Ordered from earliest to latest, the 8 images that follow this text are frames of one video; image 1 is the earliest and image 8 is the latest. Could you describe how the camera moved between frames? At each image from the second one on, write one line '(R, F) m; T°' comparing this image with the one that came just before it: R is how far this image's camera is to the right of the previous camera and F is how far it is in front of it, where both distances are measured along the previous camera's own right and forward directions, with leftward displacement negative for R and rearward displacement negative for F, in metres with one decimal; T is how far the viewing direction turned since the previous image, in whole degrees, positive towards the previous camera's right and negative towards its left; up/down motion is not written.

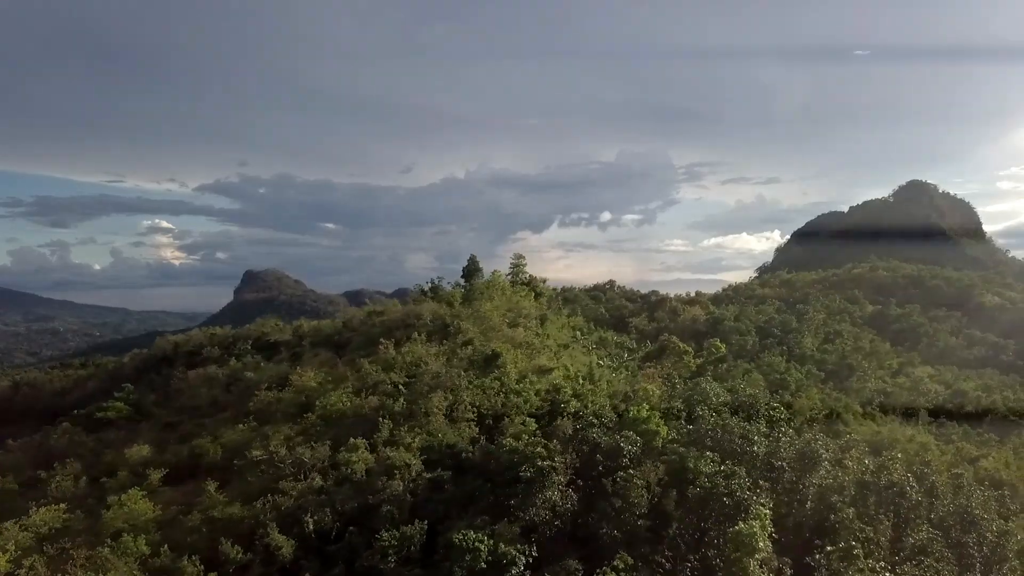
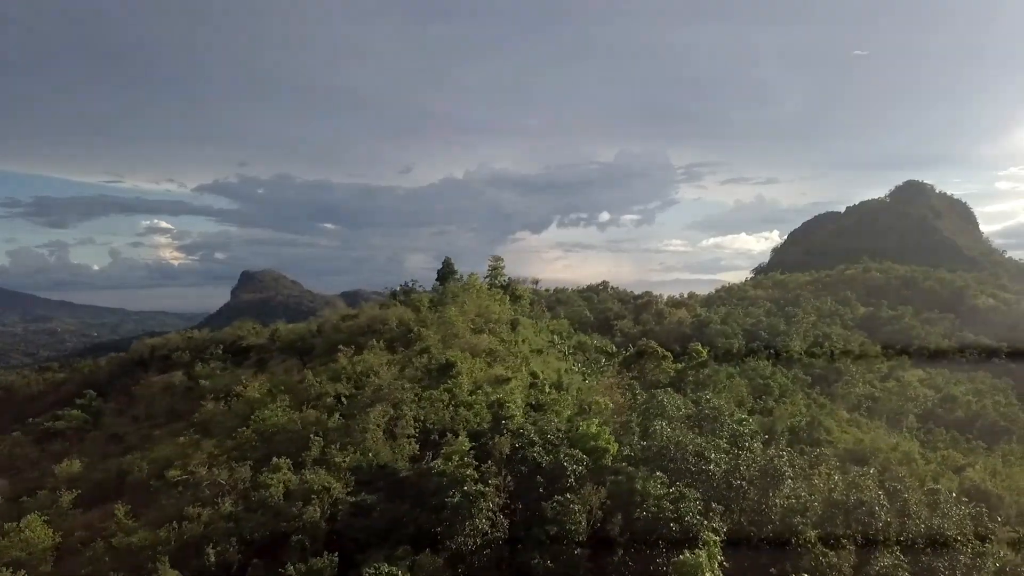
(+0.5, +0.5) m; 0°
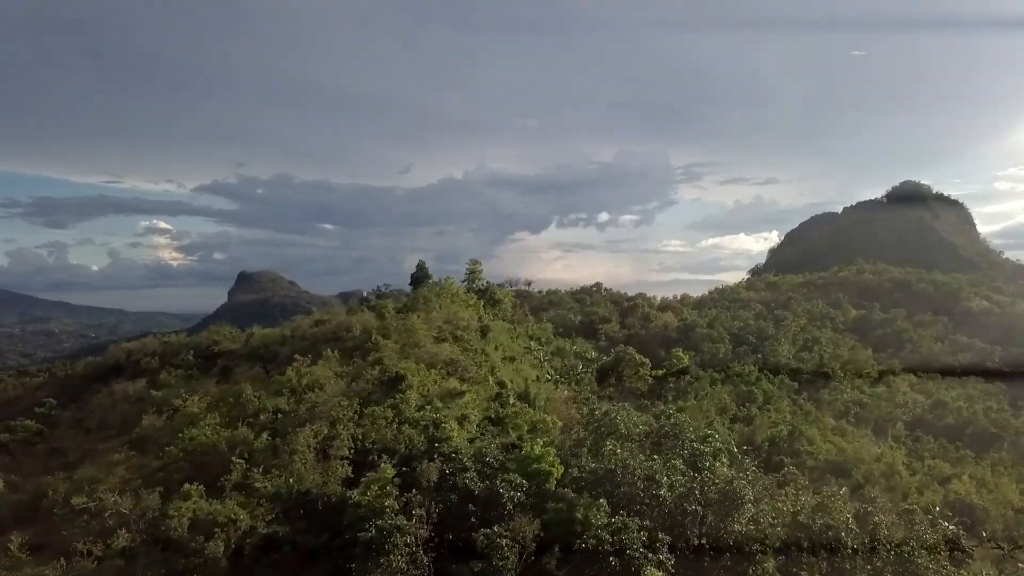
(+0.5, +0.5) m; 0°
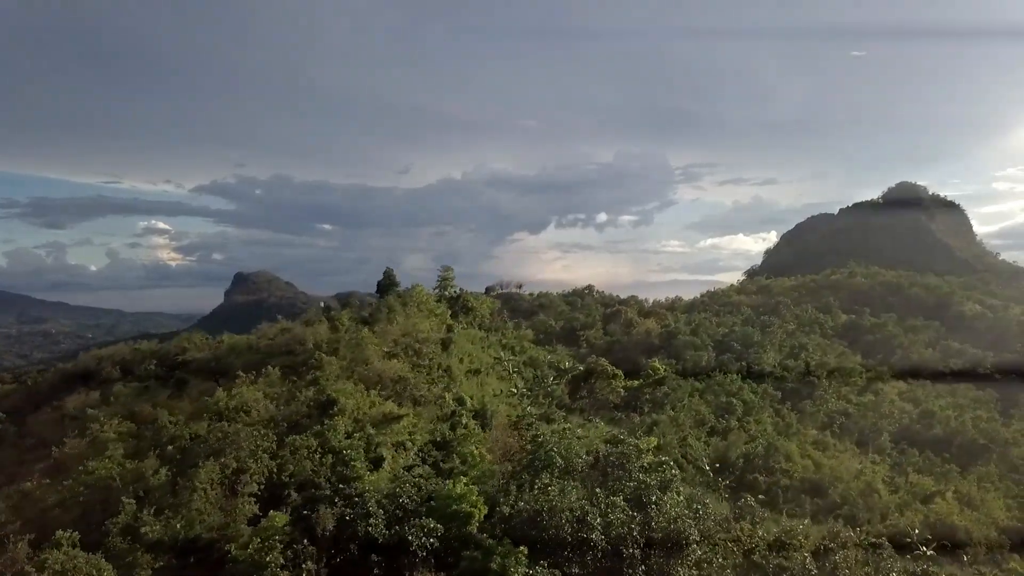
(+0.6, +0.6) m; 0°
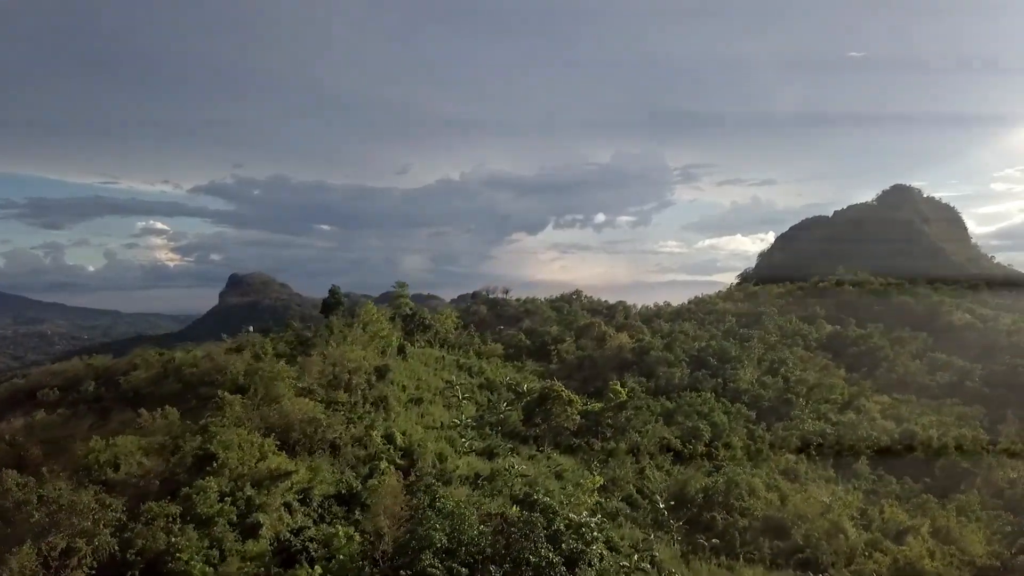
(+0.9, +1.0) m; 0°
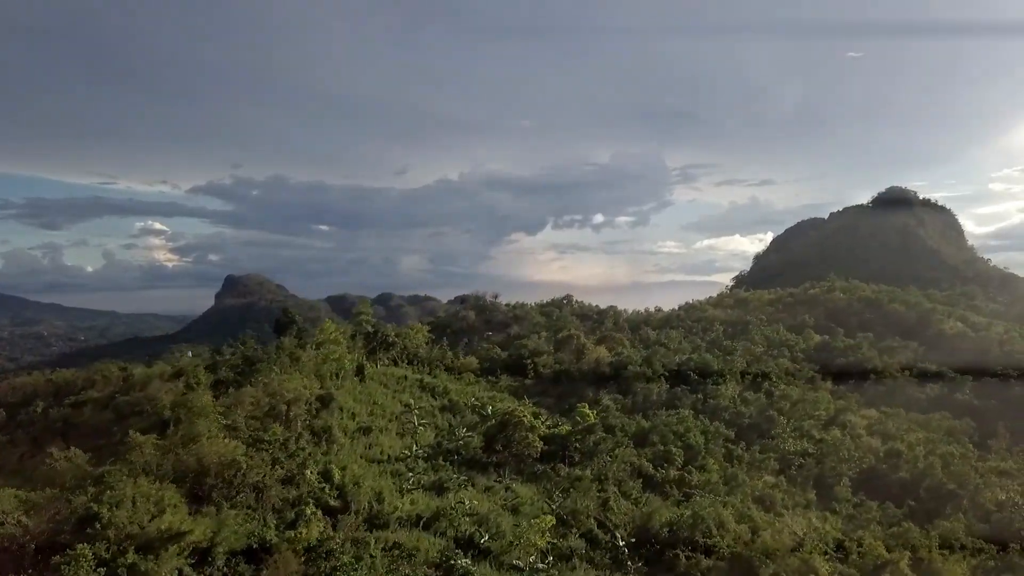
(+0.7, +0.8) m; 0°
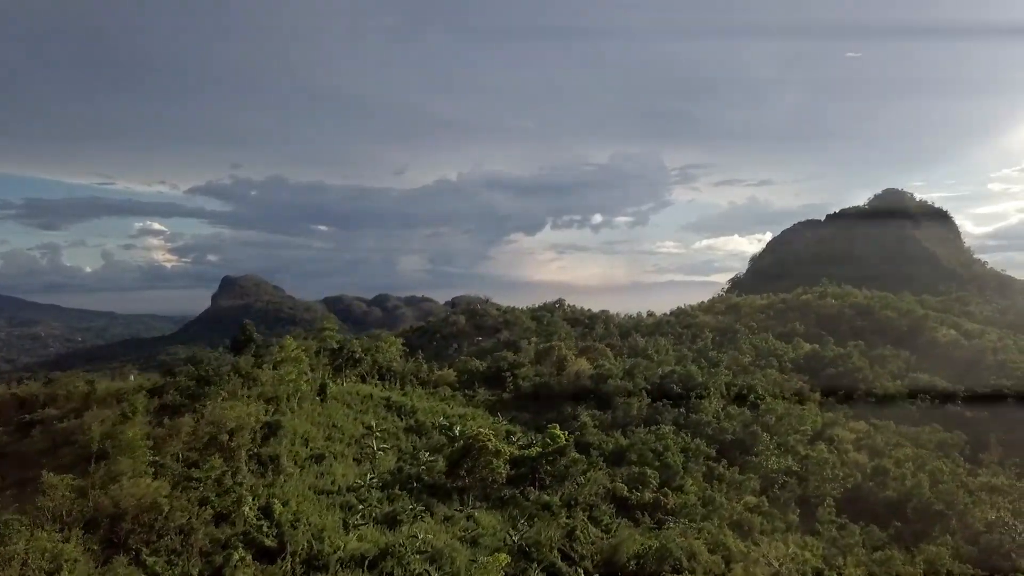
(+0.6, +0.6) m; 0°
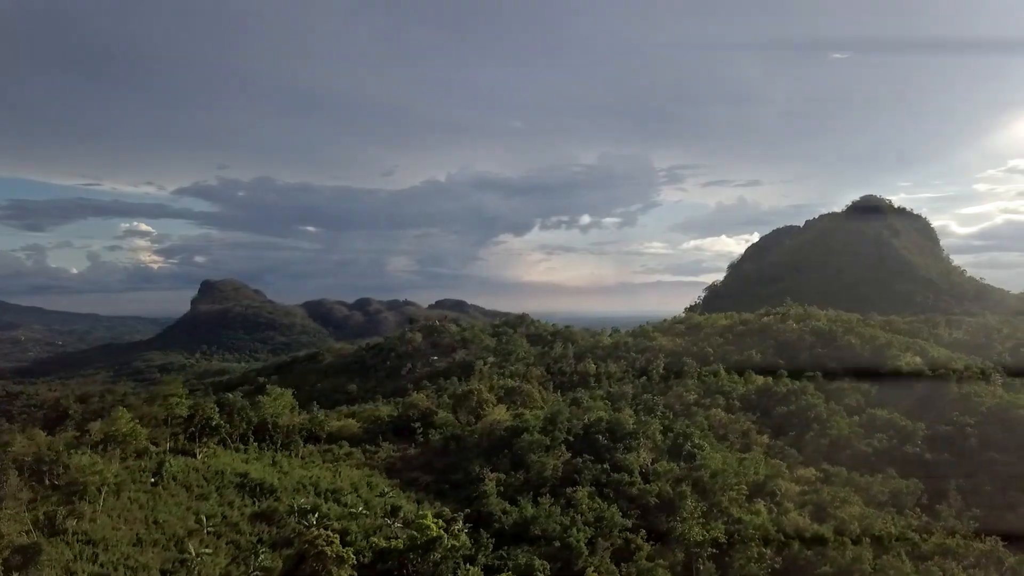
(+2.0, +2.1) m; +1°
